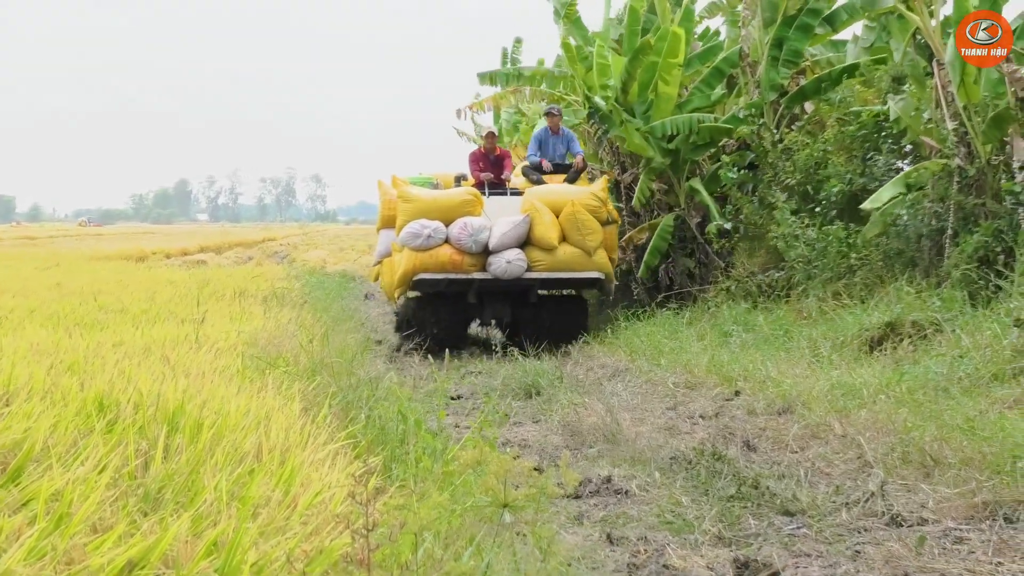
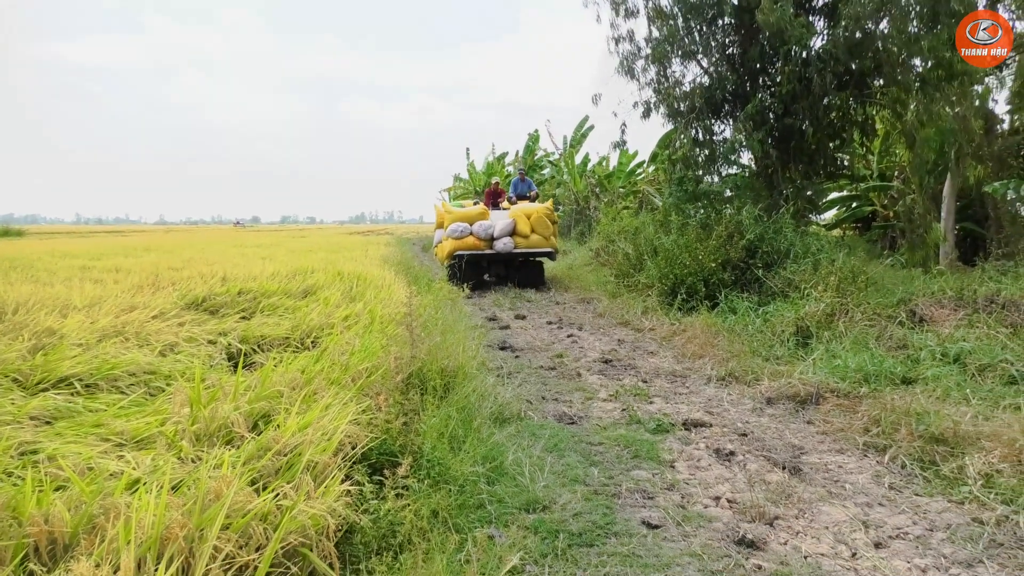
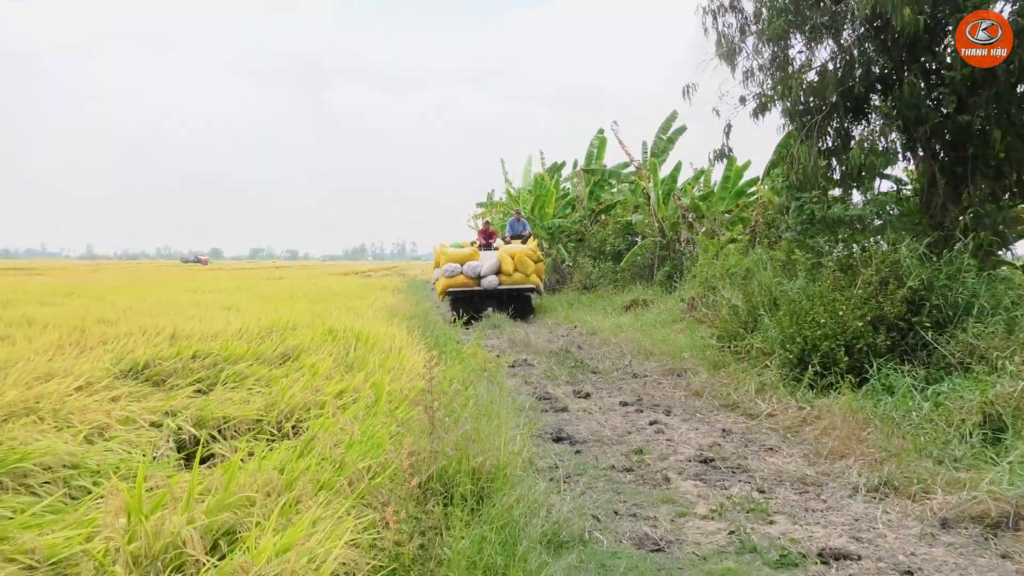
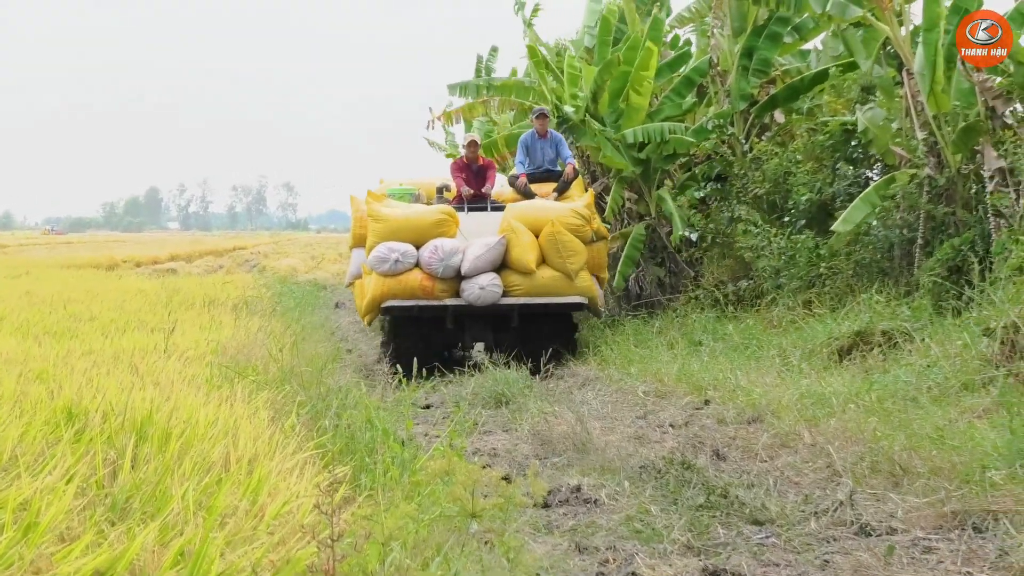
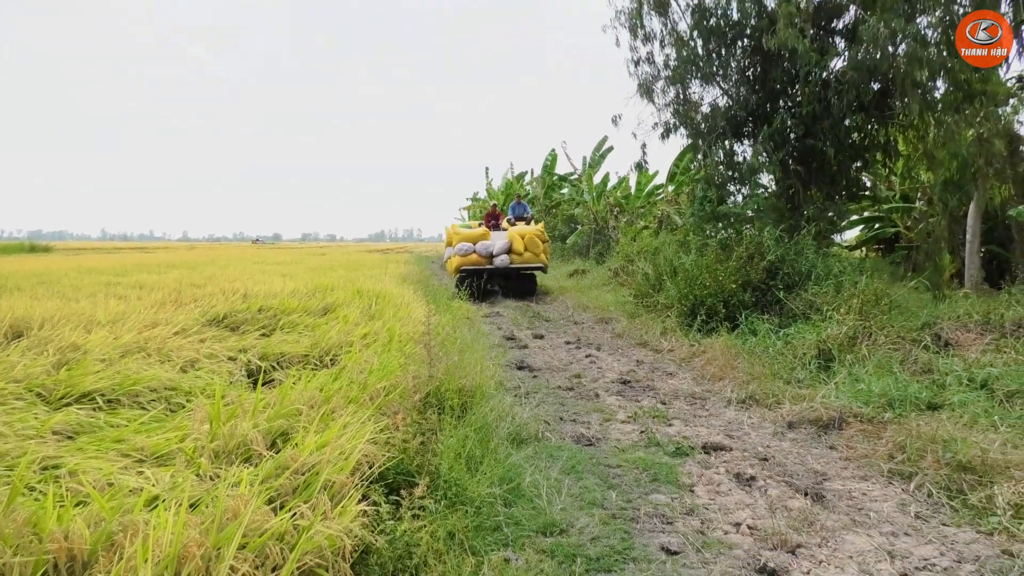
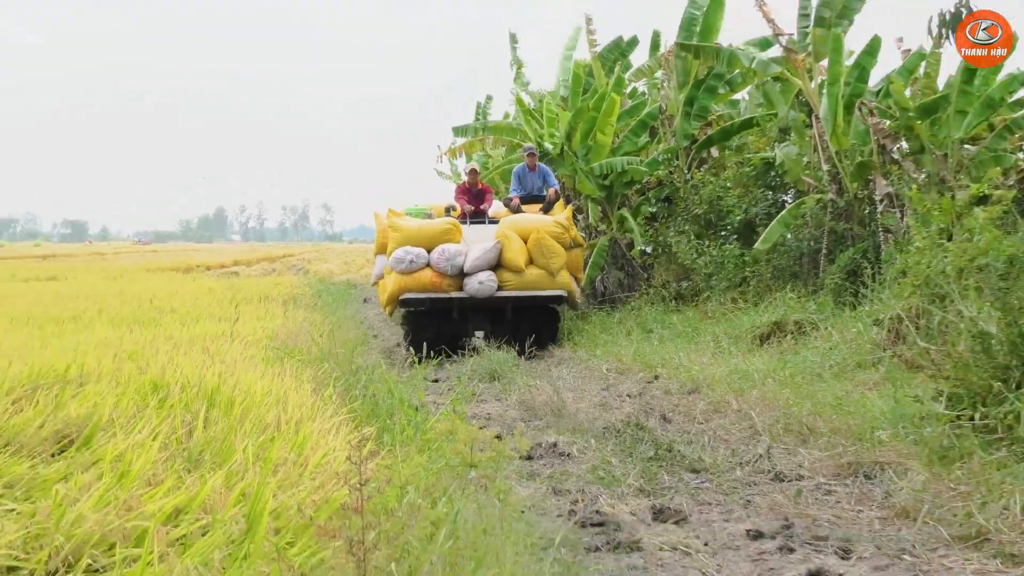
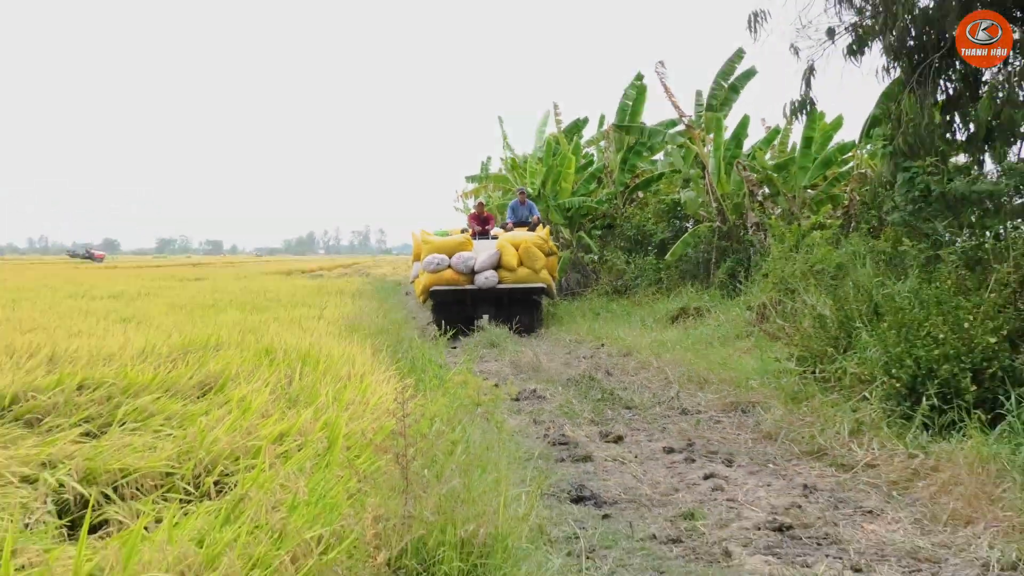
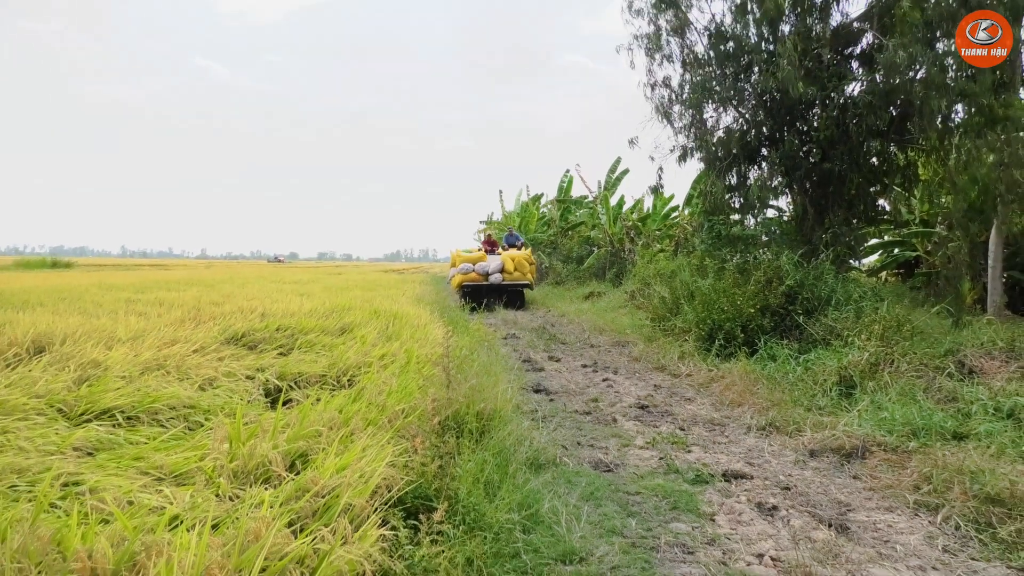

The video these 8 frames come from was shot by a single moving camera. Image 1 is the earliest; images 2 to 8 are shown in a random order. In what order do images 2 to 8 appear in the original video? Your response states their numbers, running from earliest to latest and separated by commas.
4, 6, 7, 3, 8, 5, 2
